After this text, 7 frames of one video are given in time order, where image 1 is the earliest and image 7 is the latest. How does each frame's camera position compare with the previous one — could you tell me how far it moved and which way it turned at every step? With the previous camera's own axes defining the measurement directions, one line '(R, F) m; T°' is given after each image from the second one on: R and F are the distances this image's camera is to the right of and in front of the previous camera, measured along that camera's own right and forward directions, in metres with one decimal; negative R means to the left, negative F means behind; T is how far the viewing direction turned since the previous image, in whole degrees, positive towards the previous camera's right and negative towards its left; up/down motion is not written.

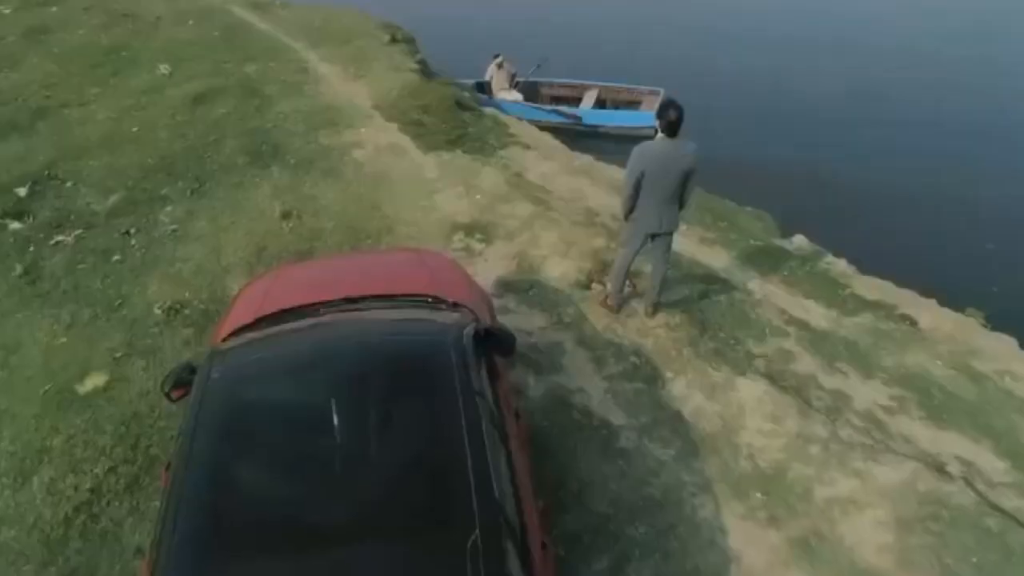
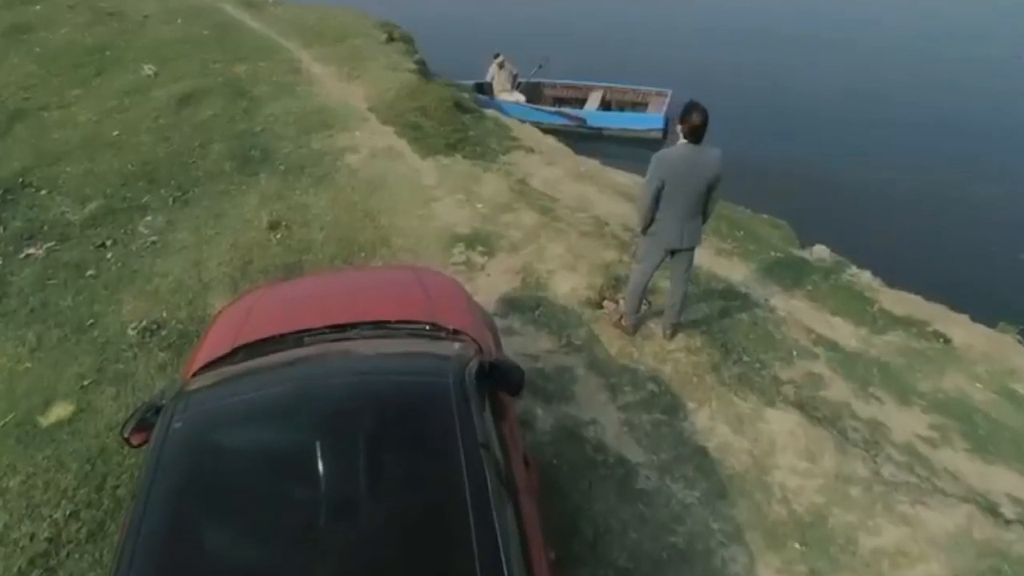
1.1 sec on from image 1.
(-0.1, +0.7) m; 0°
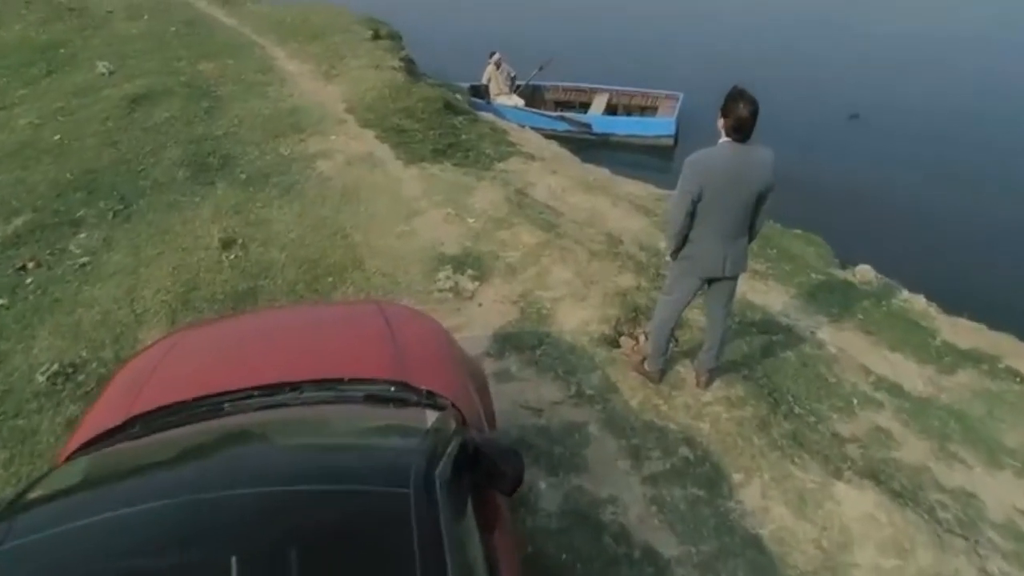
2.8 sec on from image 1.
(0.0, +1.5) m; 0°
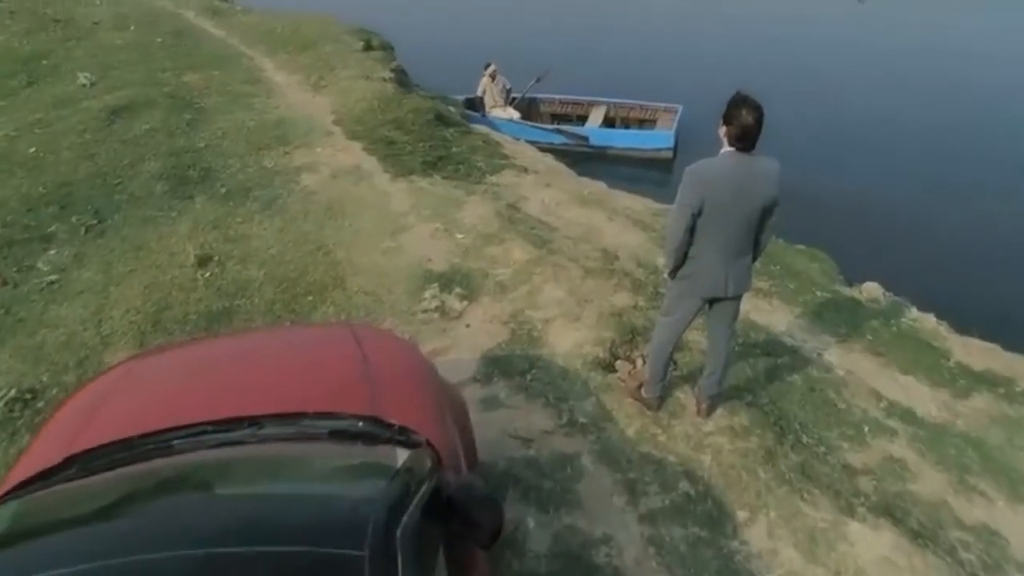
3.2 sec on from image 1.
(+0.1, +0.4) m; 0°
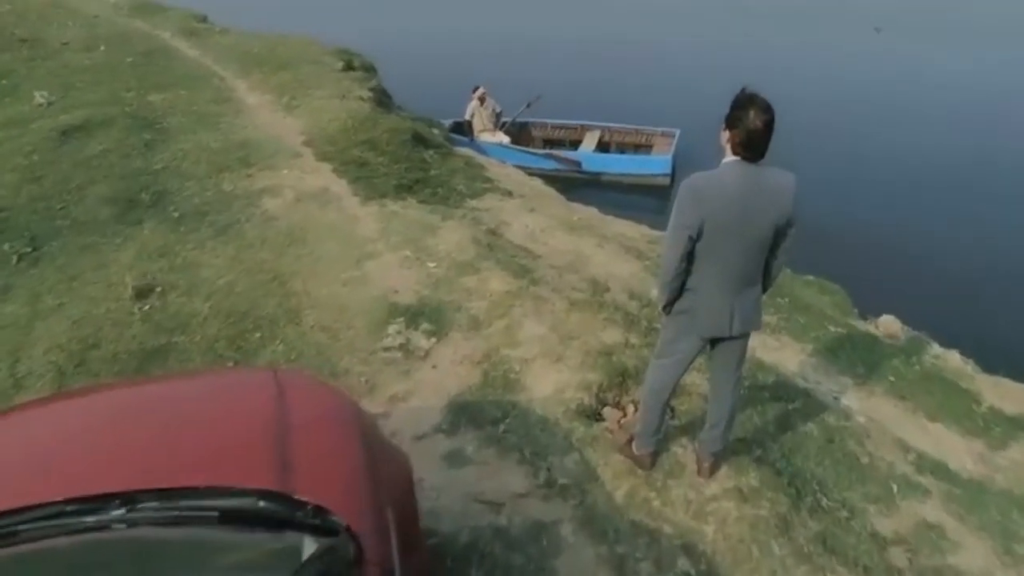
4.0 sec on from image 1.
(+0.2, +0.8) m; 0°
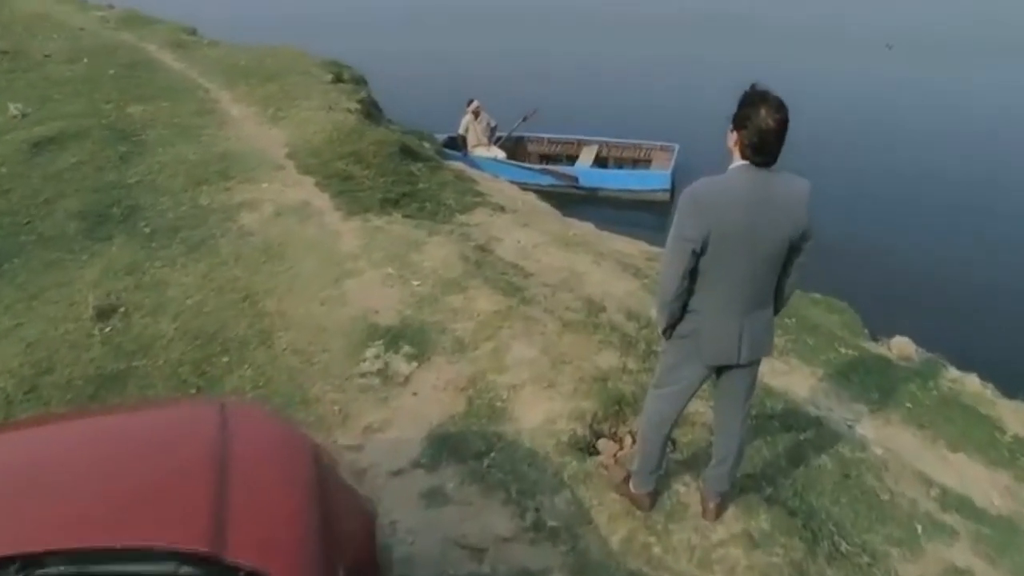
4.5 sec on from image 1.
(+0.1, +0.5) m; 0°
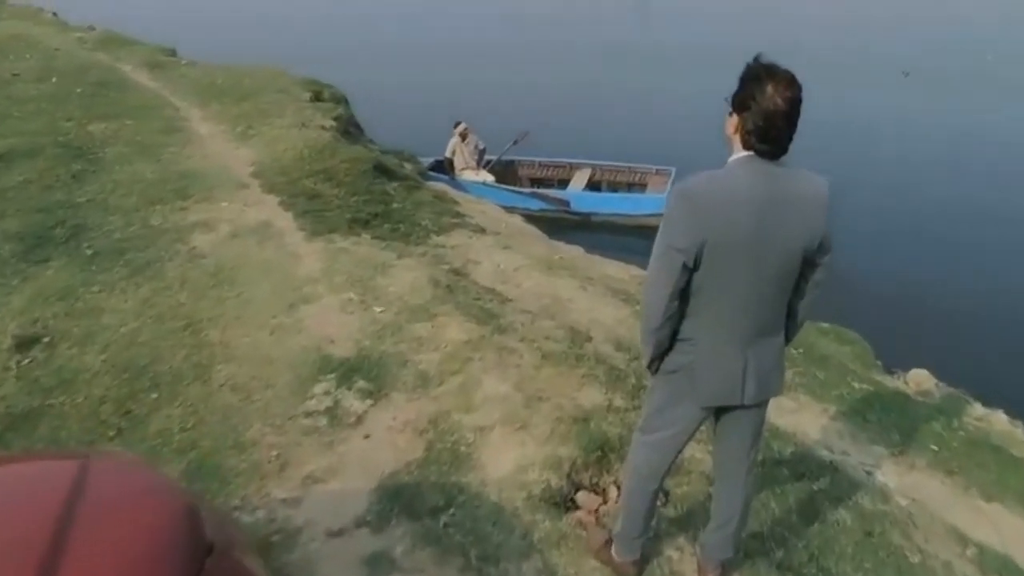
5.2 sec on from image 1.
(+0.2, +0.7) m; 0°
